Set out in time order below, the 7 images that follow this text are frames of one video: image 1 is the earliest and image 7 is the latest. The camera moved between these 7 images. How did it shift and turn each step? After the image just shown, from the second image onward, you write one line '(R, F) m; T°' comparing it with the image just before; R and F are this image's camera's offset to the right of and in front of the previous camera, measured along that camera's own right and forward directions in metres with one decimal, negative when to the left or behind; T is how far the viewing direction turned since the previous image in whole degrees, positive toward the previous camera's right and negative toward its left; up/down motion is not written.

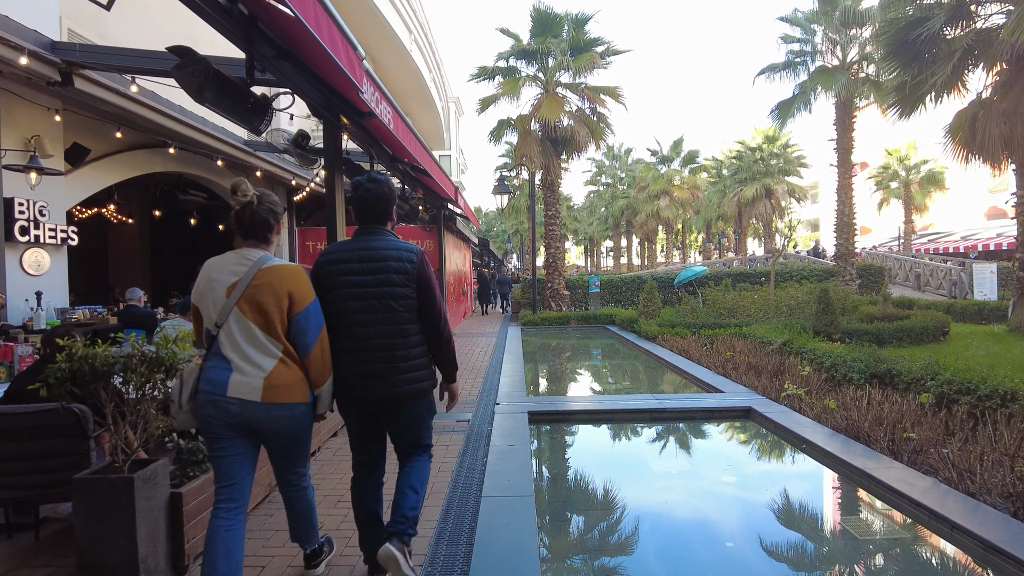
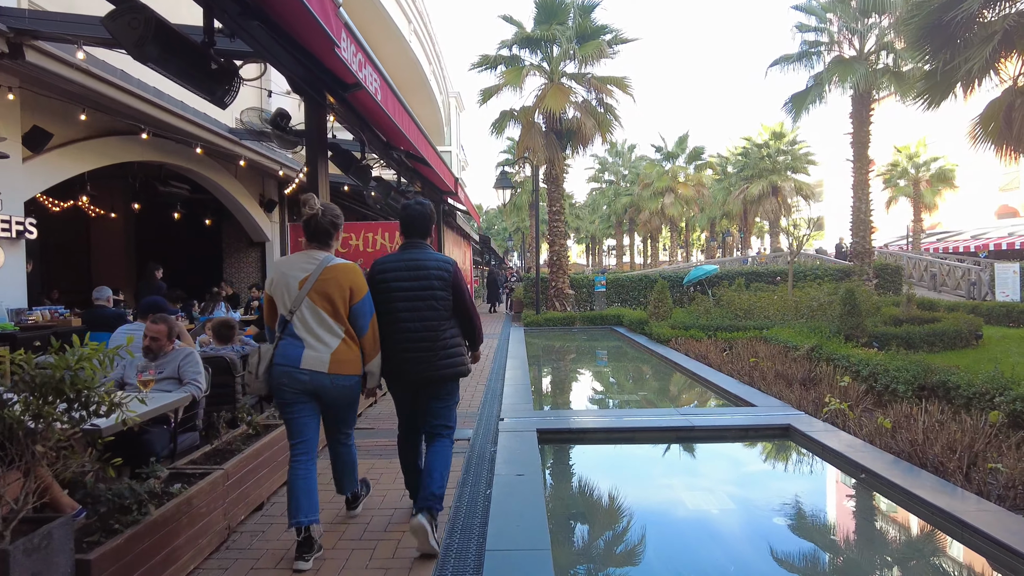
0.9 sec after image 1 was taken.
(0.0, +0.7) m; 0°
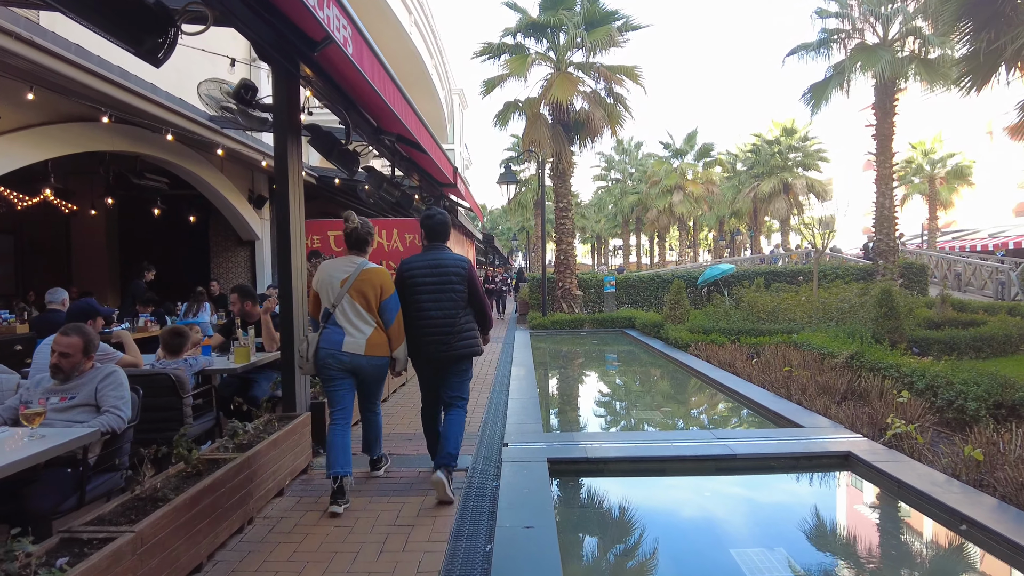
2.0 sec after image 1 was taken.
(0.0, +0.8) m; 0°
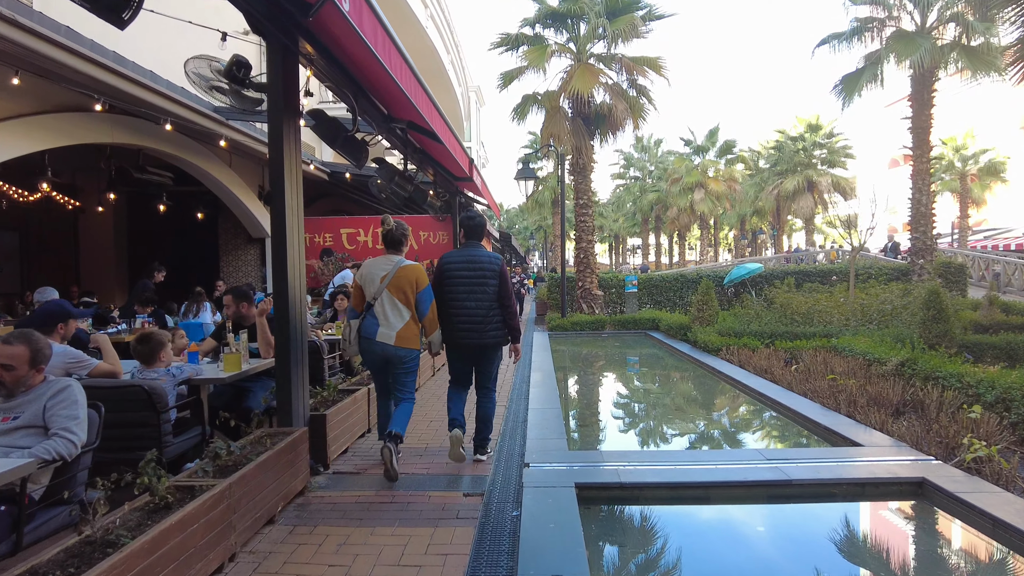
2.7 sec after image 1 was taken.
(0.0, +0.5) m; -1°
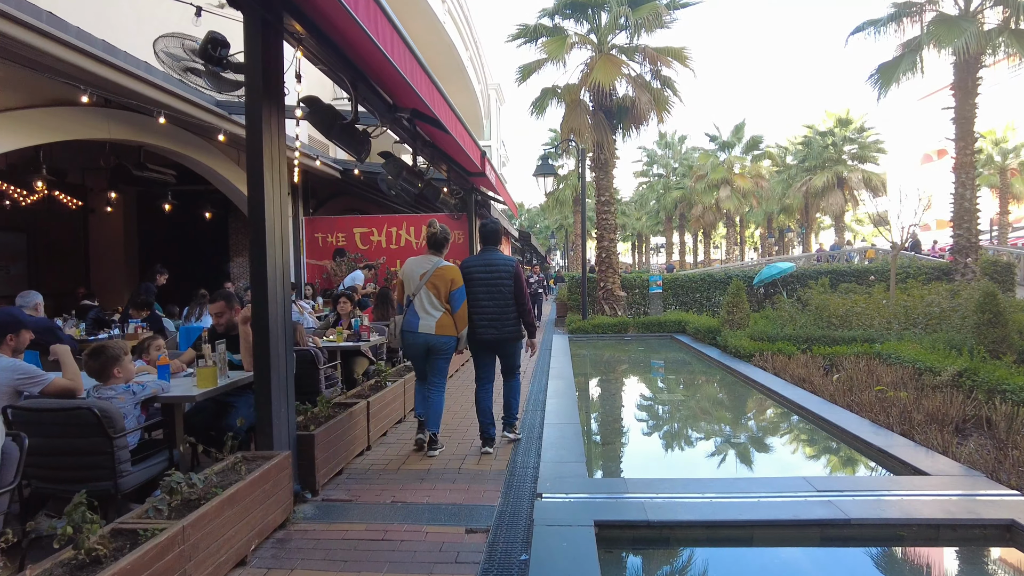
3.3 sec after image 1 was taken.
(+0.1, +0.5) m; -2°
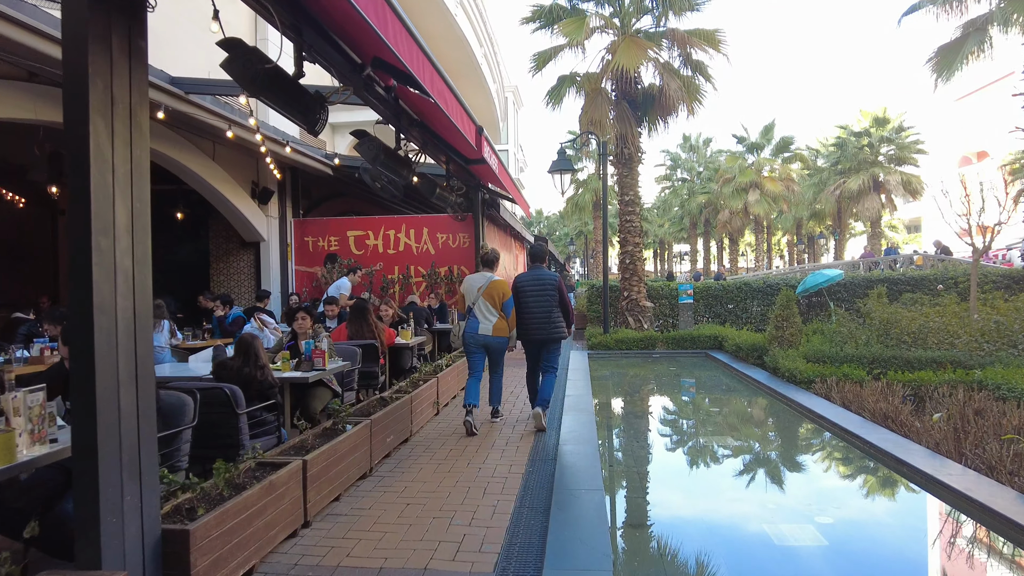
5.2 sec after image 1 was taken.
(+0.1, +1.4) m; -2°
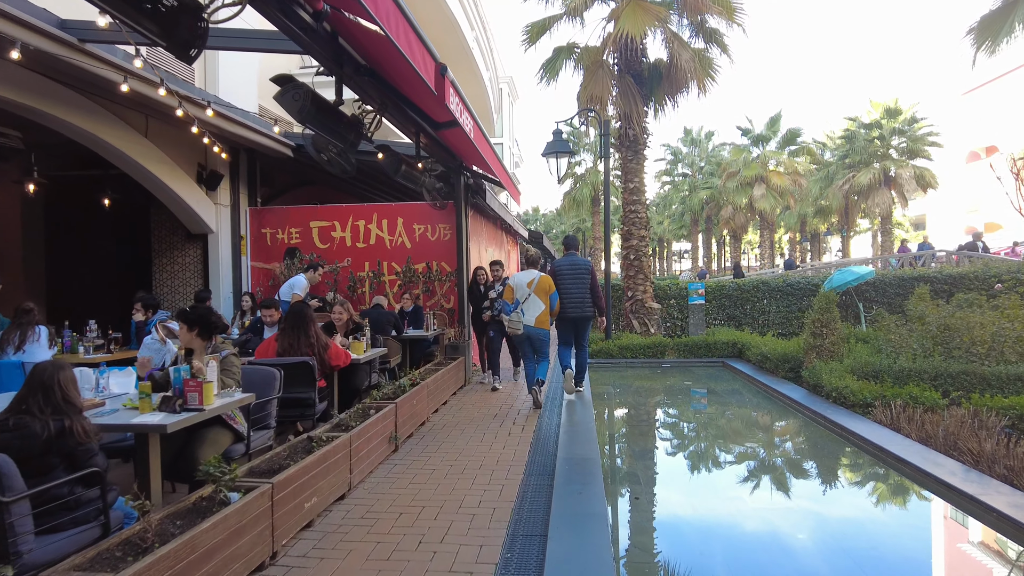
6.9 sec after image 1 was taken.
(+0.1, +1.4) m; 0°
